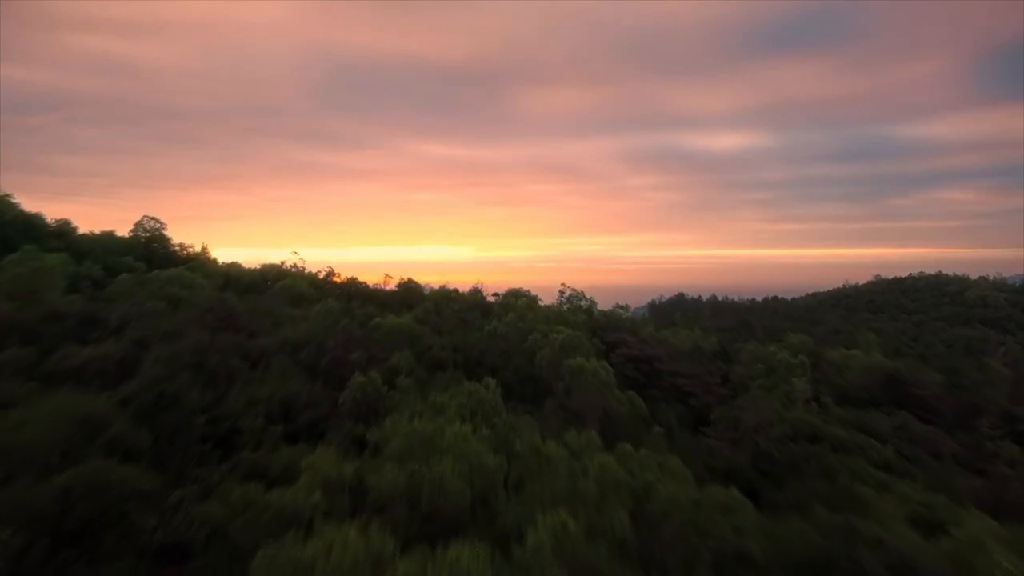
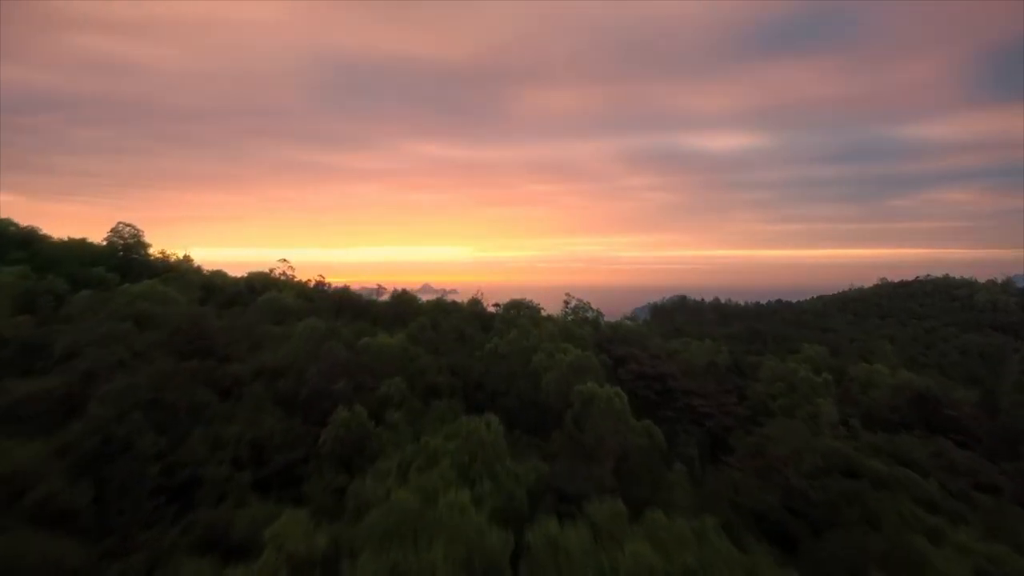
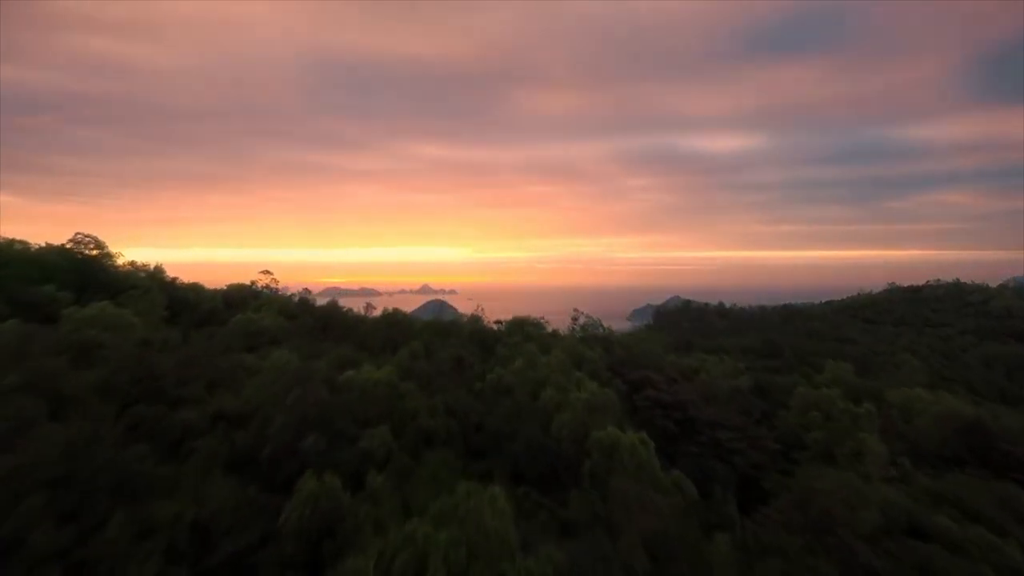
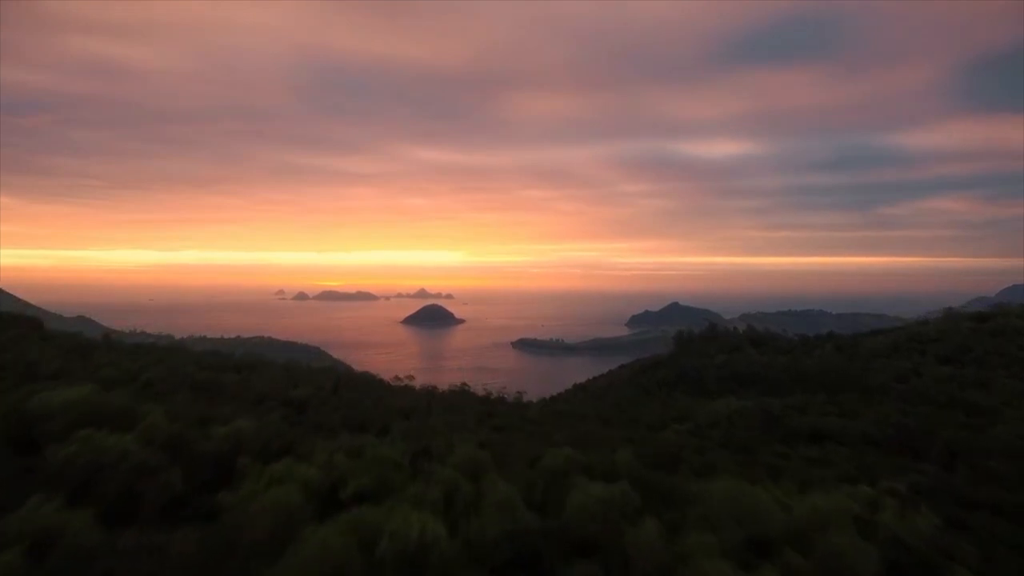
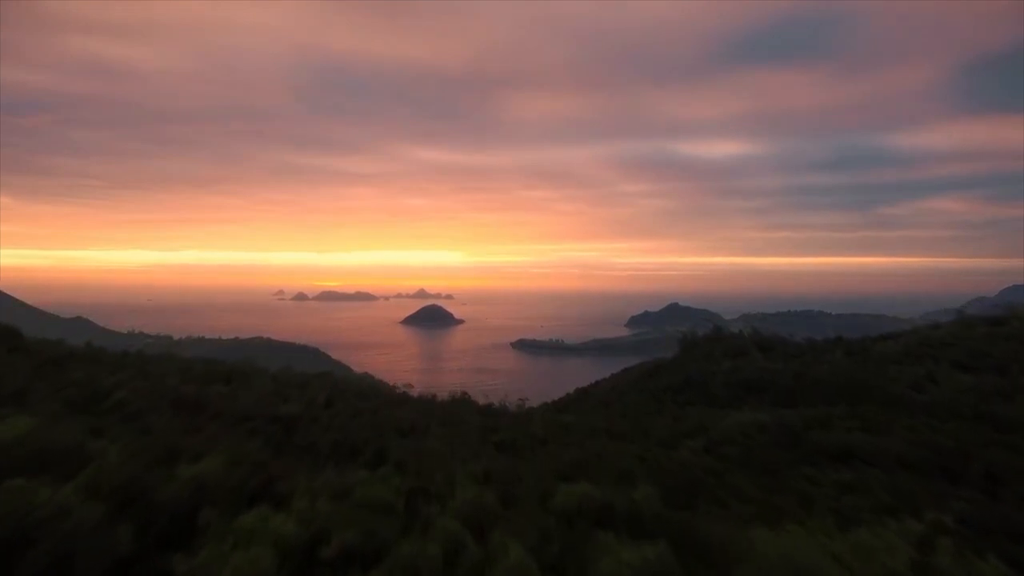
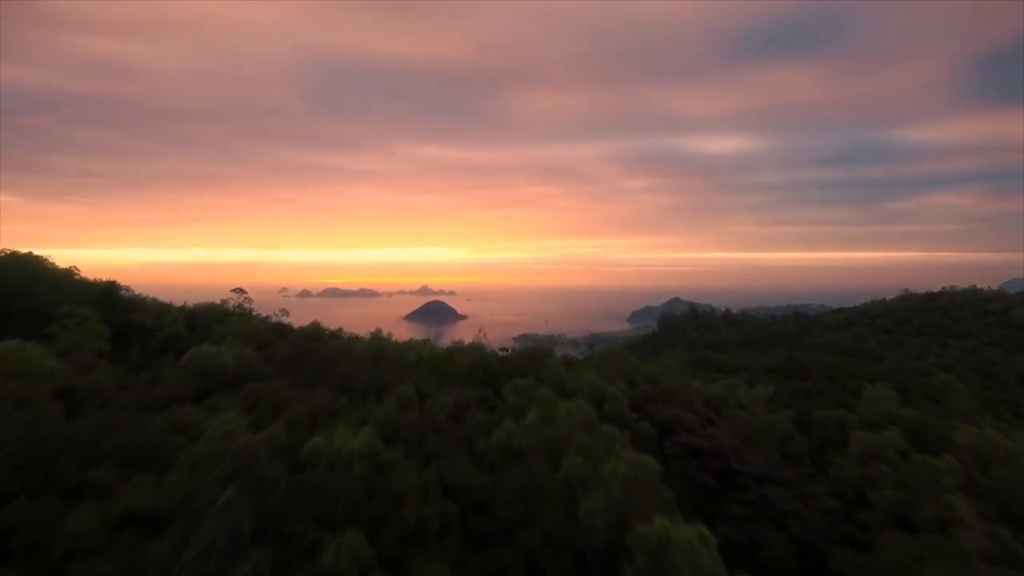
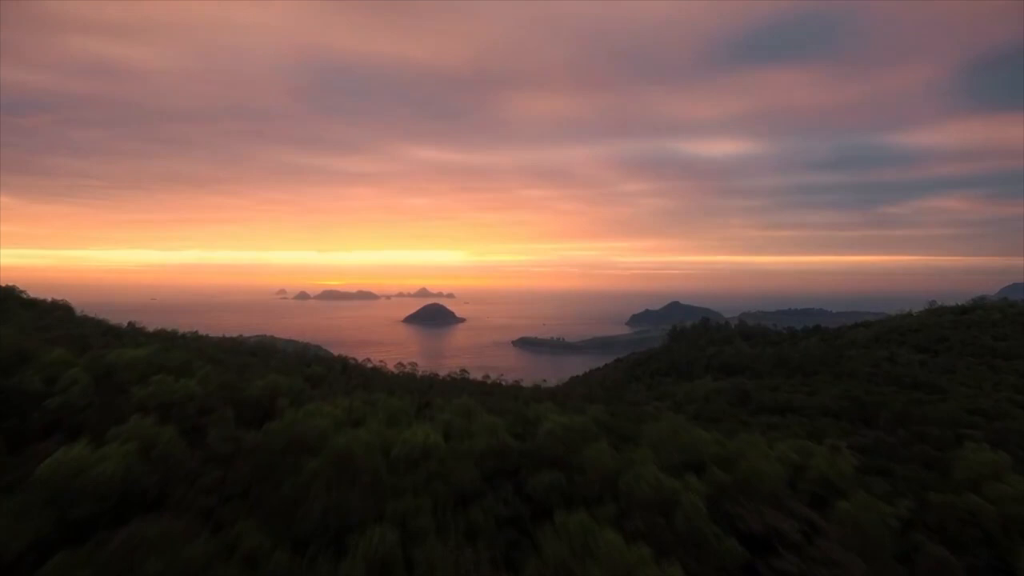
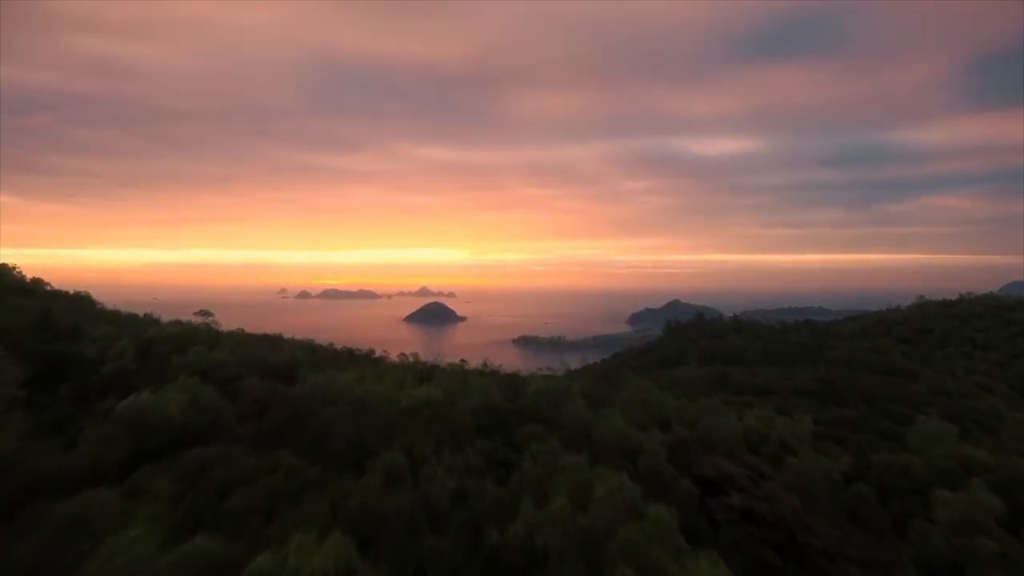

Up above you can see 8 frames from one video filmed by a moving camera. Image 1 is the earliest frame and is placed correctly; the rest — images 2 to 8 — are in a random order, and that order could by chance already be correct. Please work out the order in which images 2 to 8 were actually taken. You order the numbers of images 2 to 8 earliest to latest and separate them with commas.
2, 3, 6, 8, 7, 4, 5
